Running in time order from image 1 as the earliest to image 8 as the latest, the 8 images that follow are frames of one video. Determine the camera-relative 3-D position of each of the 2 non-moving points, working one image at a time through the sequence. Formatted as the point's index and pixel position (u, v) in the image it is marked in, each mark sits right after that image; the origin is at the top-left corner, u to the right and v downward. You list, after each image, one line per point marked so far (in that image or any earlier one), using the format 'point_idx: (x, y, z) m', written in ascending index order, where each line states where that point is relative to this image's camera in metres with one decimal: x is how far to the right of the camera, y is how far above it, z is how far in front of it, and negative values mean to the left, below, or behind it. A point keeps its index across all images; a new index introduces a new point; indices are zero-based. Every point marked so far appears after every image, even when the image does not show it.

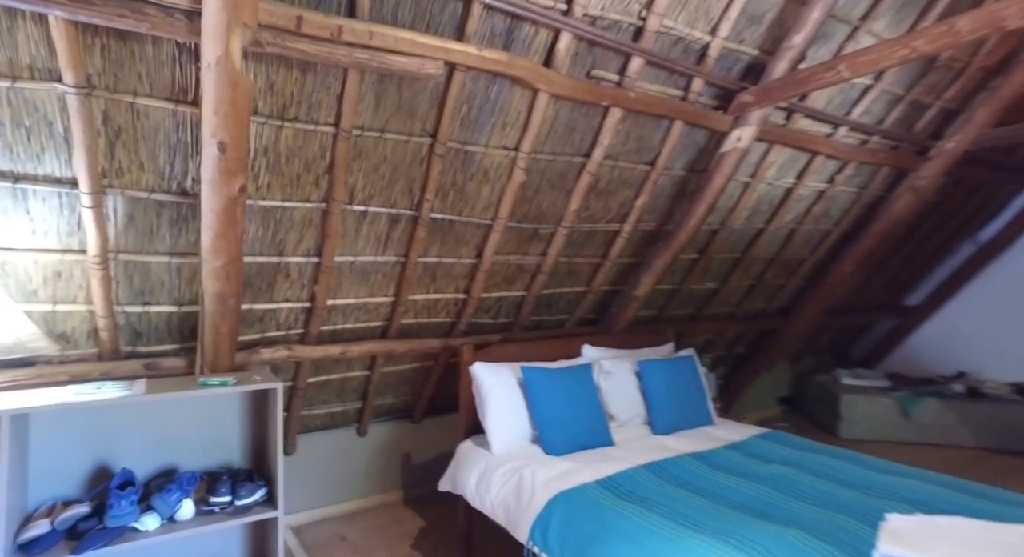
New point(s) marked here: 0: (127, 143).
0: (-1.2, +0.4, +1.8) m
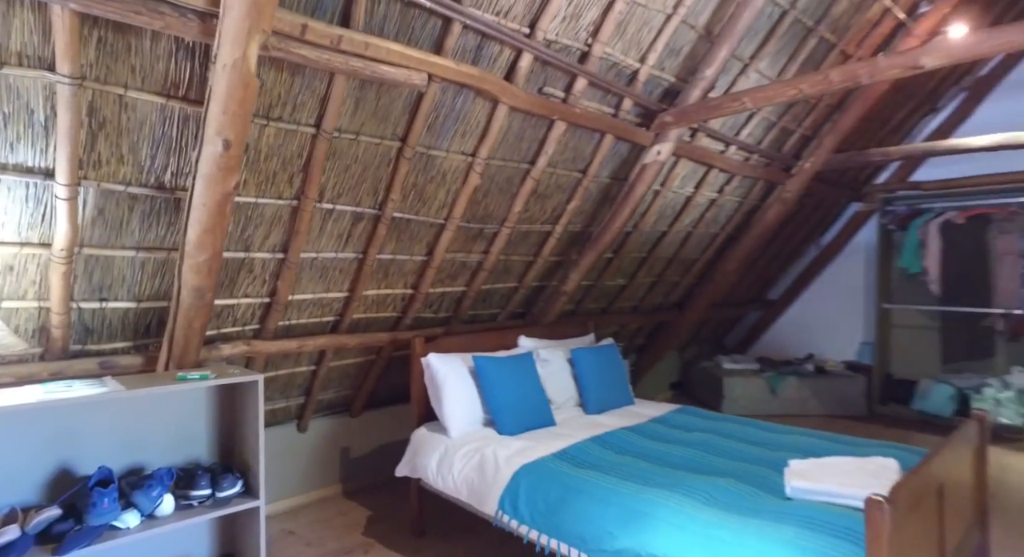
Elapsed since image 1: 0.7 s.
0: (-1.3, +0.4, +1.8) m
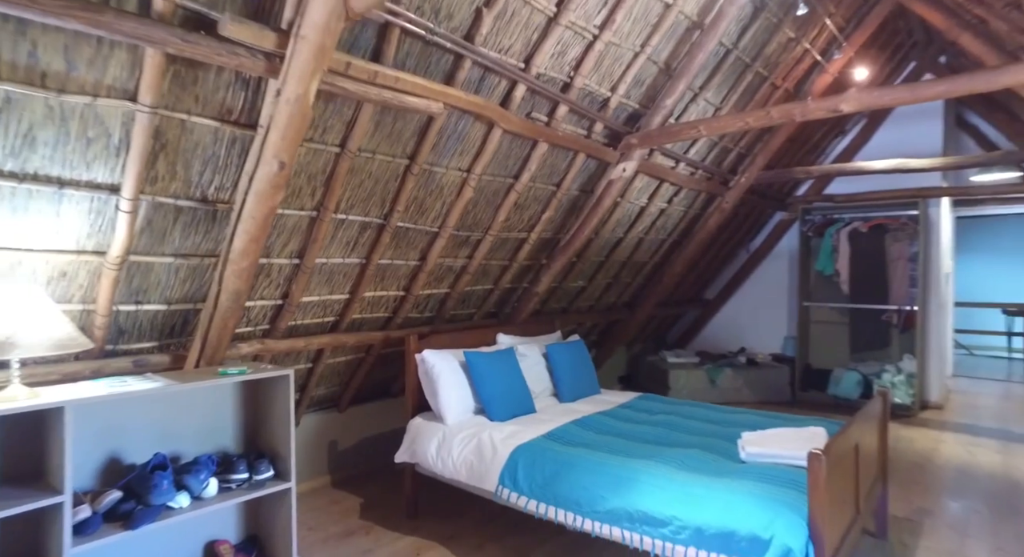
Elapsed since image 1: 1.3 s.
0: (-1.2, +0.4, +2.0) m
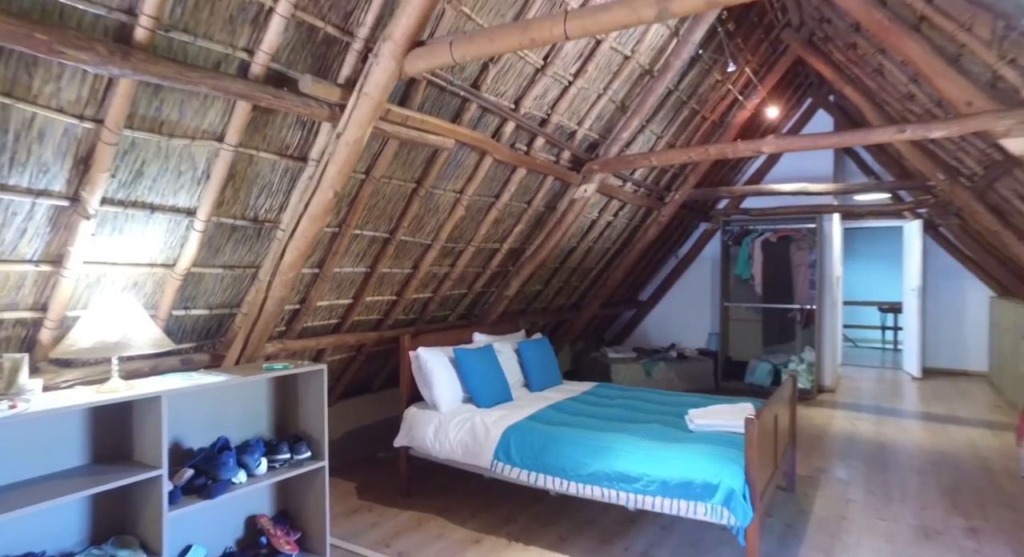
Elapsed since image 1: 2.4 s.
0: (-1.1, +0.4, +2.3) m
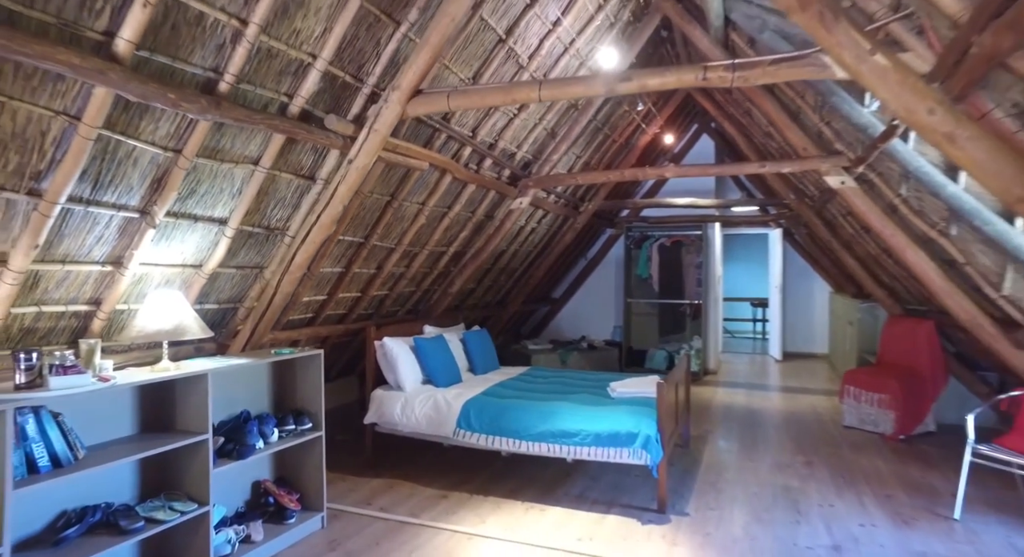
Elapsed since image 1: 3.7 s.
0: (-1.2, +0.4, +2.8) m
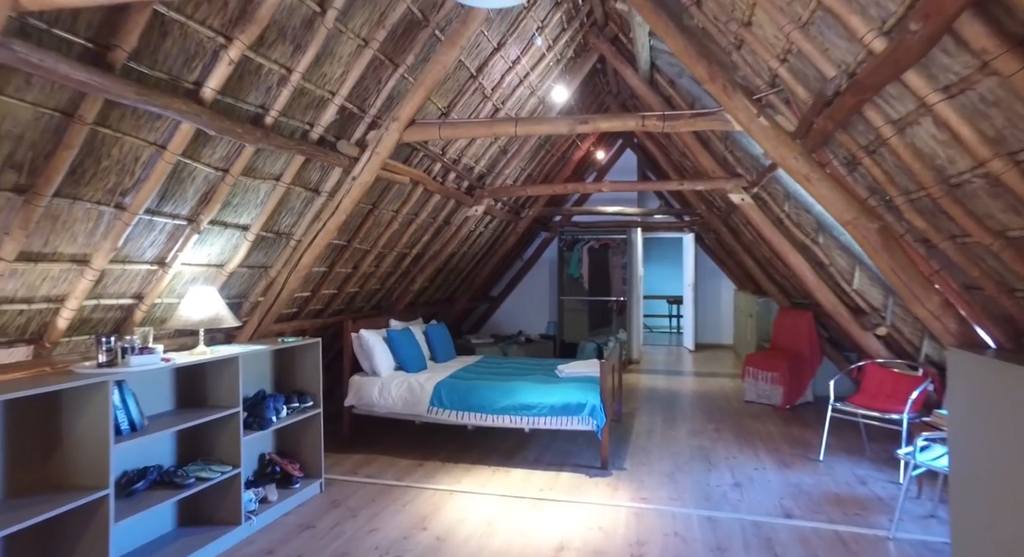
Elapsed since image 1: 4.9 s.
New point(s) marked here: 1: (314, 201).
0: (-1.4, +0.4, +3.3) m
1: (-1.2, +0.5, +3.5) m
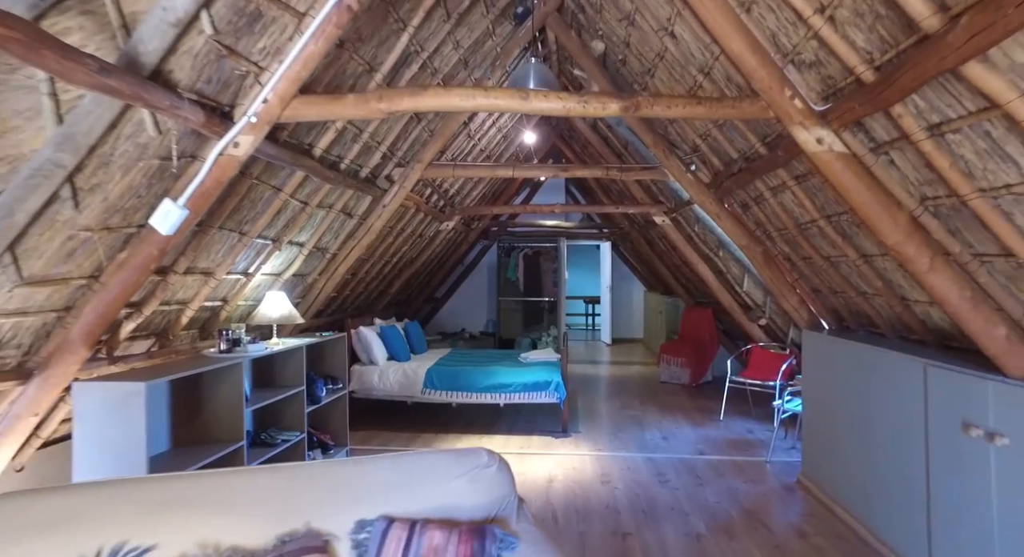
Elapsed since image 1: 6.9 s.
0: (-1.4, +0.4, +4.2) m
1: (-1.3, +0.4, +4.4) m
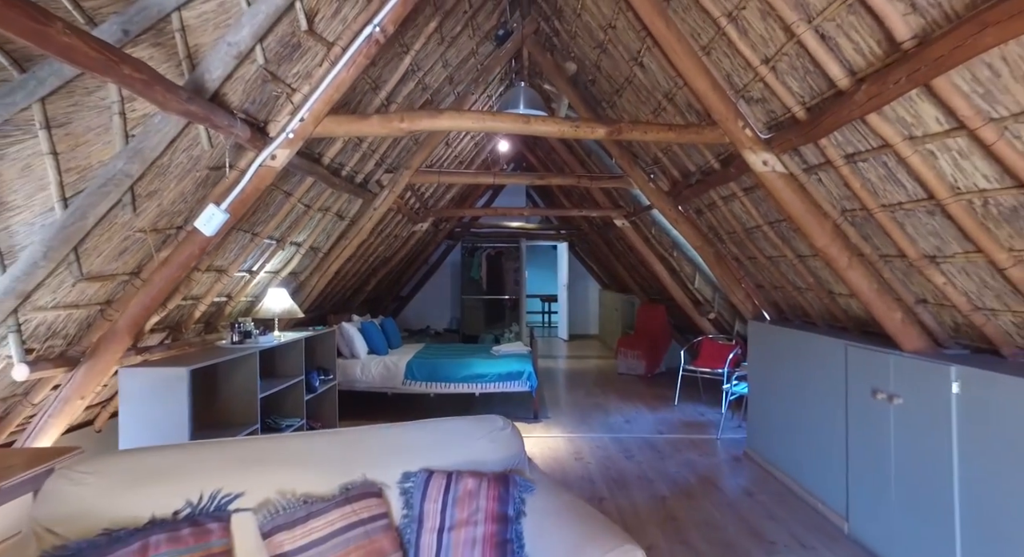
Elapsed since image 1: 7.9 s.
0: (-1.5, +0.4, +4.5) m
1: (-1.4, +0.4, +4.7) m
